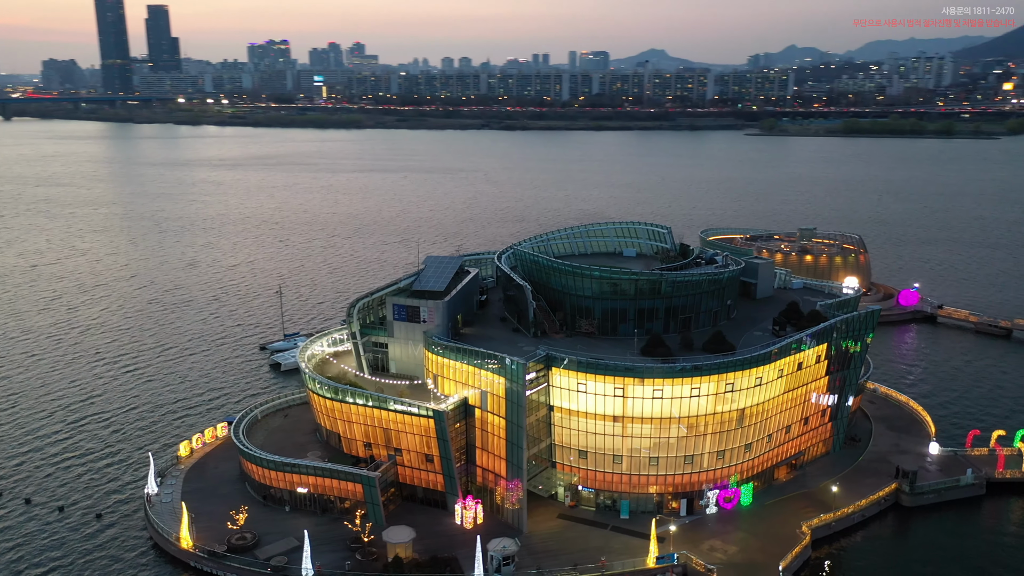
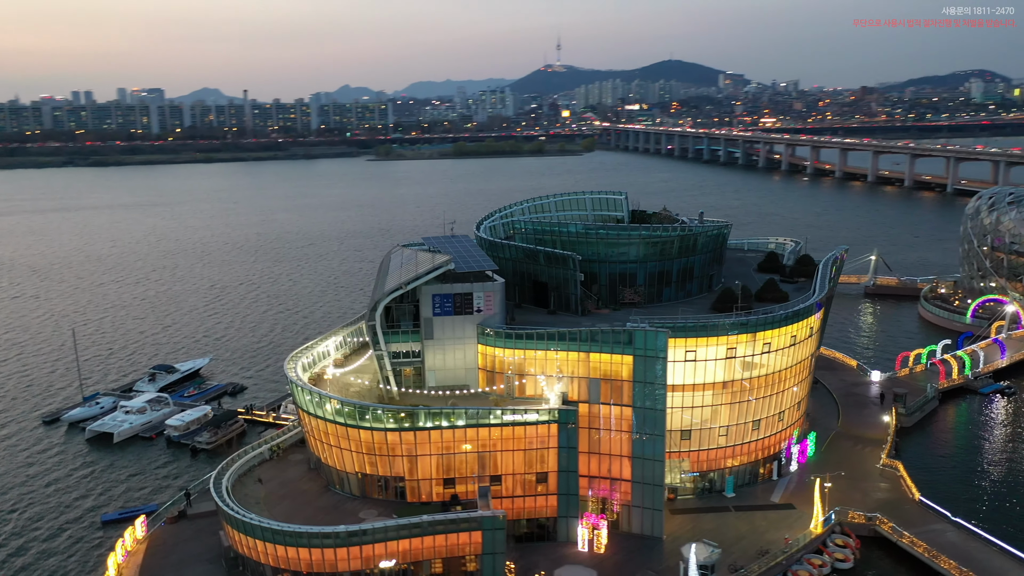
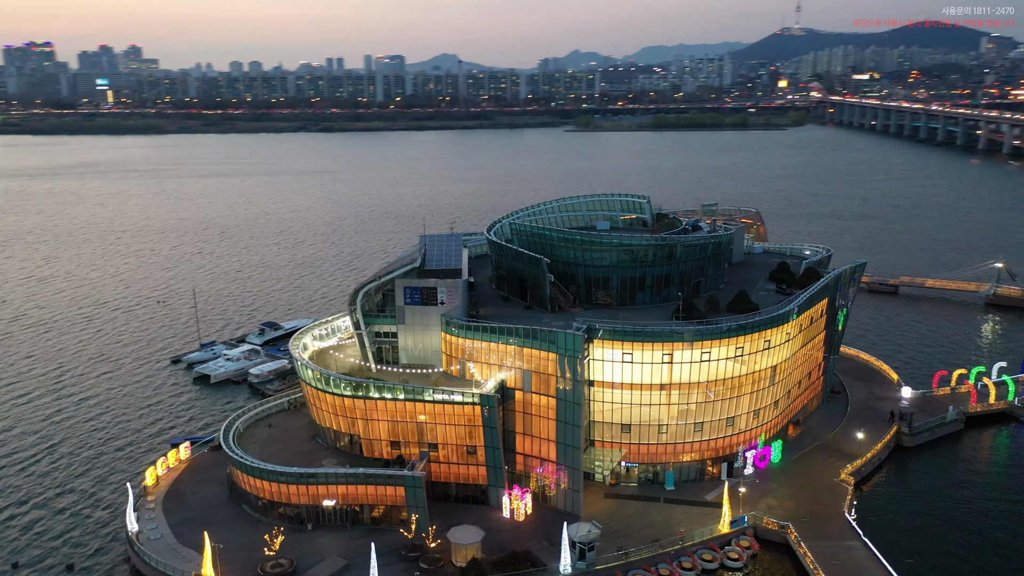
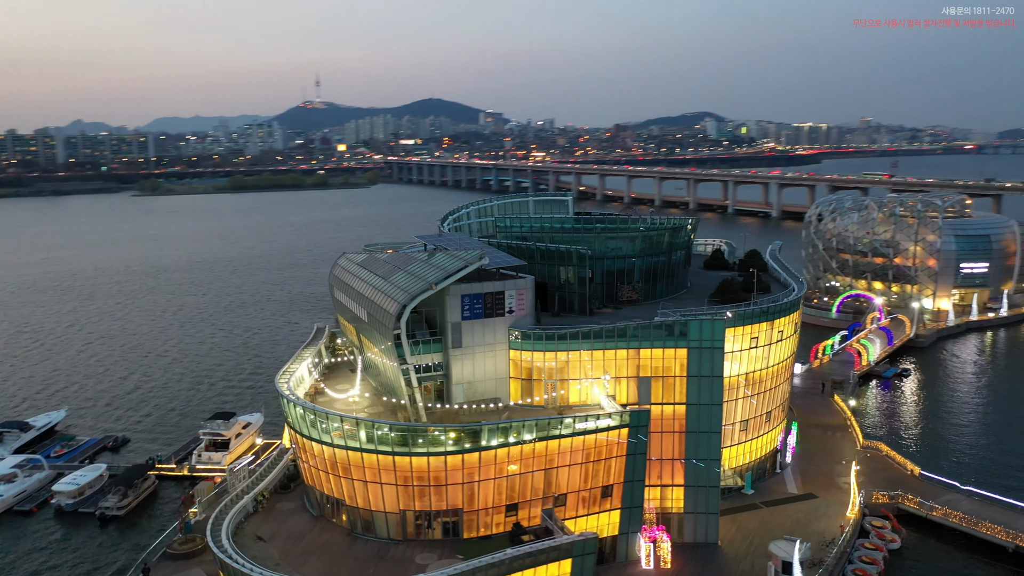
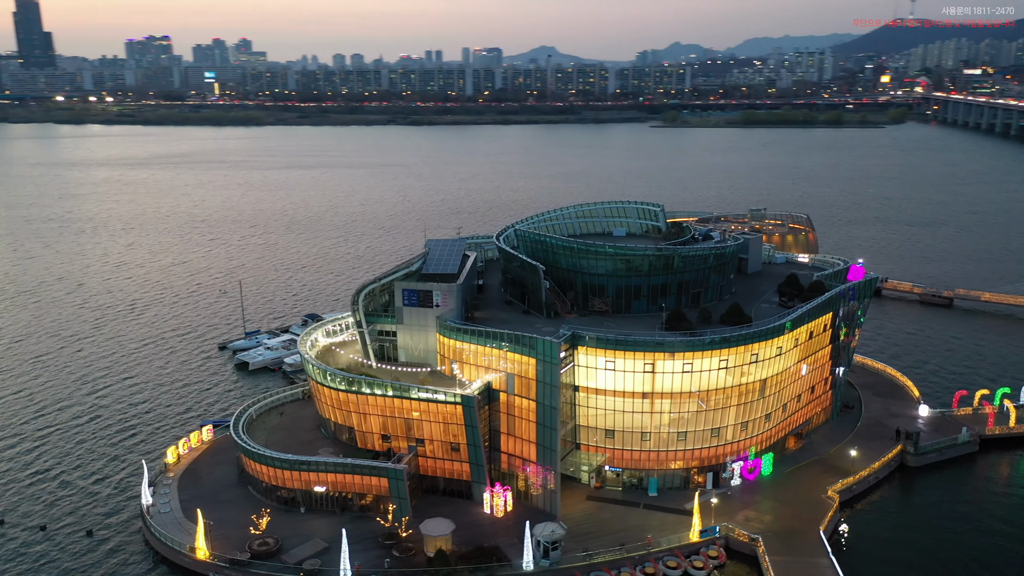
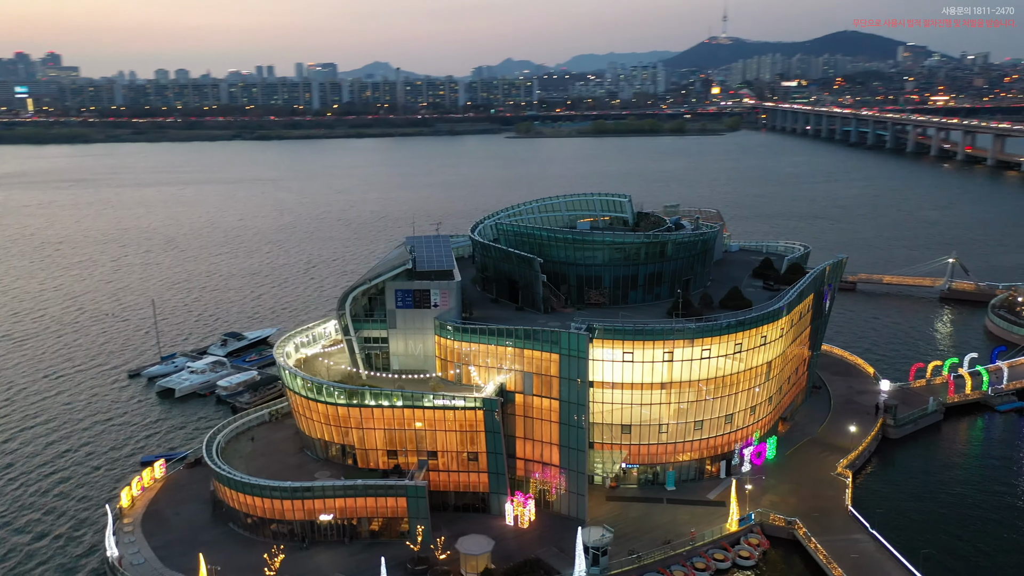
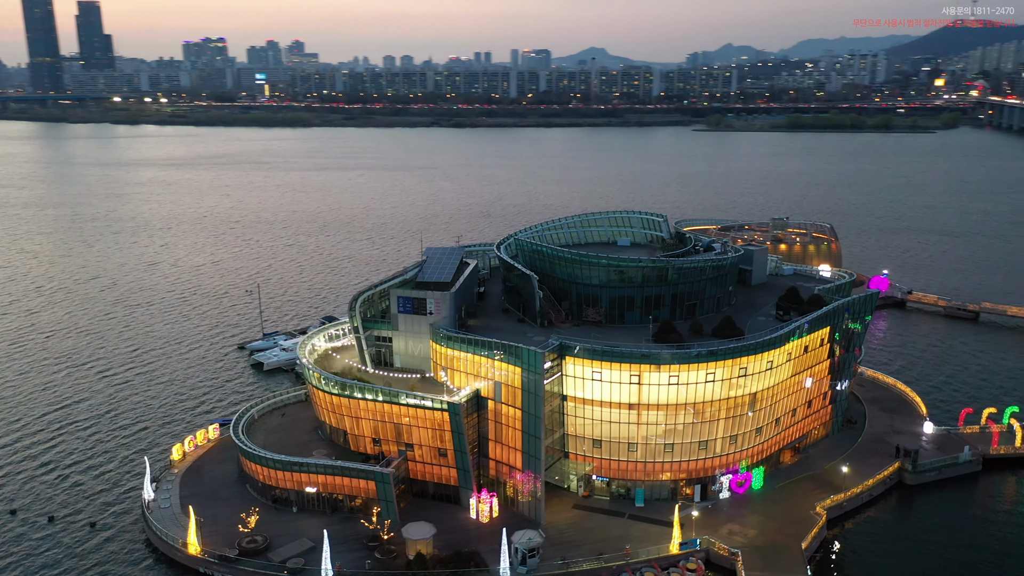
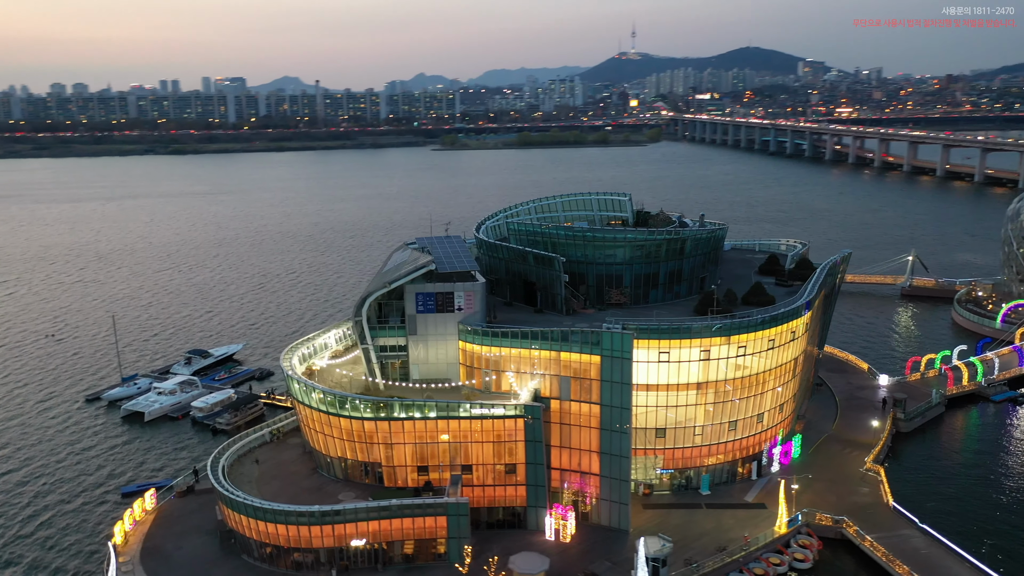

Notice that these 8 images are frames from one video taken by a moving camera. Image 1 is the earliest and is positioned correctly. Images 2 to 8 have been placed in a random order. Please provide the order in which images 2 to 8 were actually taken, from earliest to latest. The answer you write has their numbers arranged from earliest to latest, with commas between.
7, 5, 3, 6, 8, 2, 4
